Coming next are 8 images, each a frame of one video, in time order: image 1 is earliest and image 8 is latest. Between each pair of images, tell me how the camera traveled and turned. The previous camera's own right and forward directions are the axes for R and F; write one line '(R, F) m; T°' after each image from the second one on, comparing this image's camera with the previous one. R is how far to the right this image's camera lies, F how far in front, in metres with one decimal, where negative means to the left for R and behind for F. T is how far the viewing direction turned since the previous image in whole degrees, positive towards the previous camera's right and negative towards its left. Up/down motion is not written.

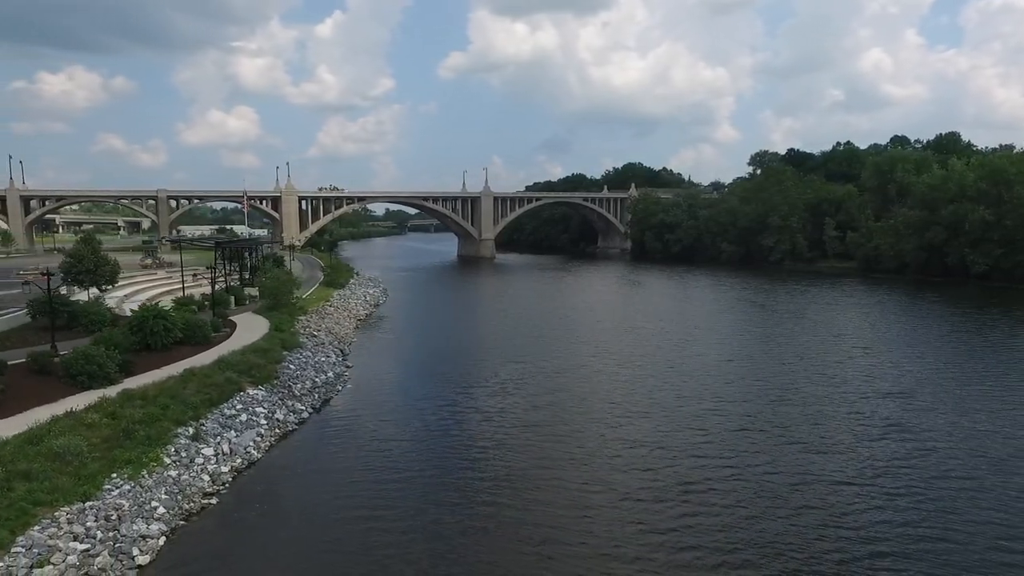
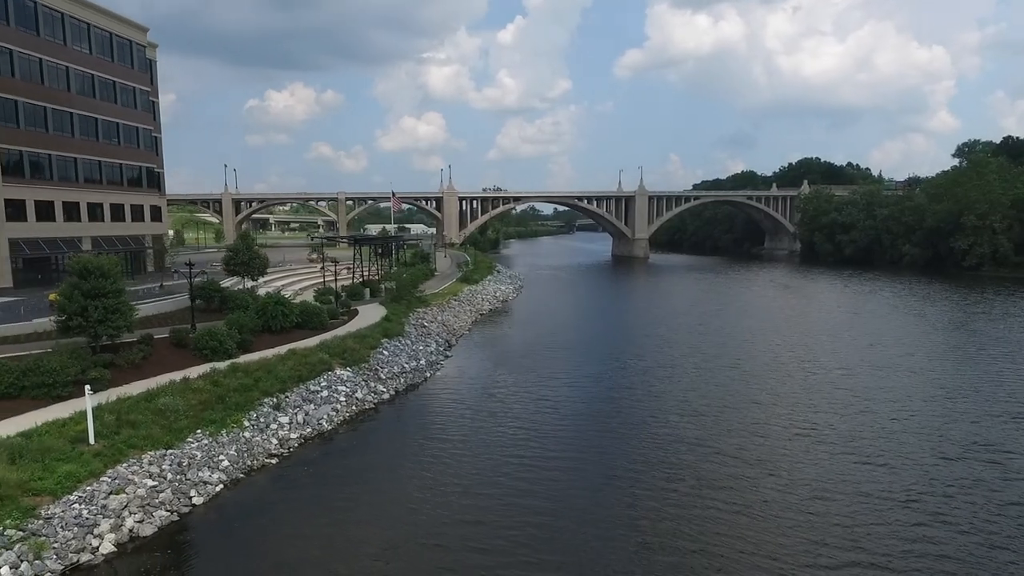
(+3.7, -0.4) m; -15°
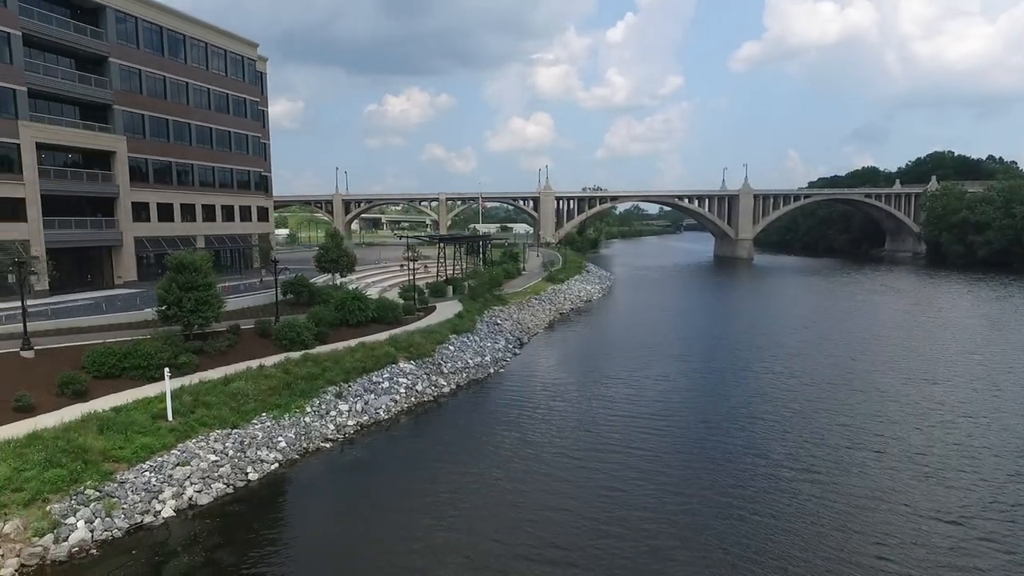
(+1.8, -0.2) m; -9°
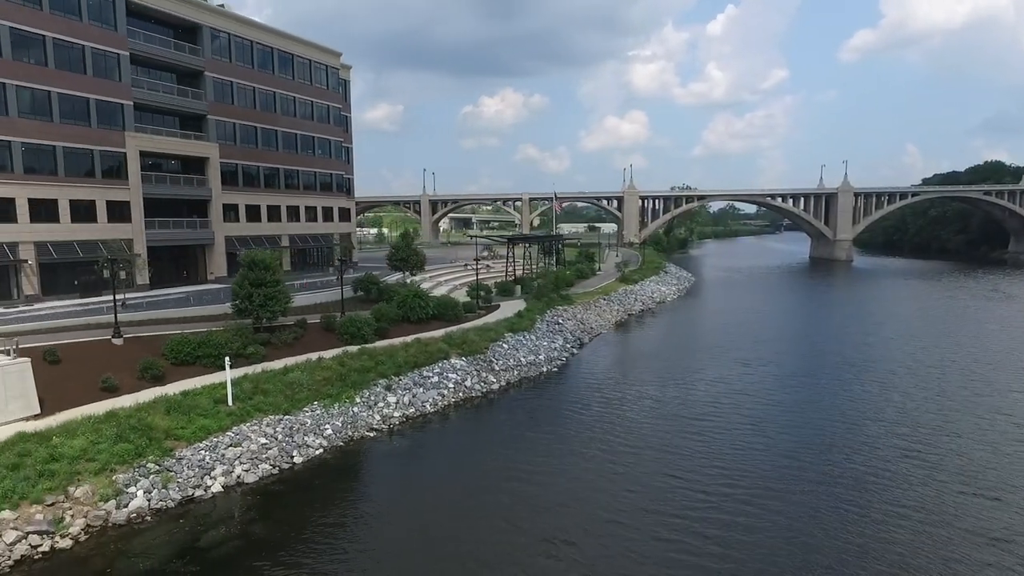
(+1.6, -0.3) m; -8°
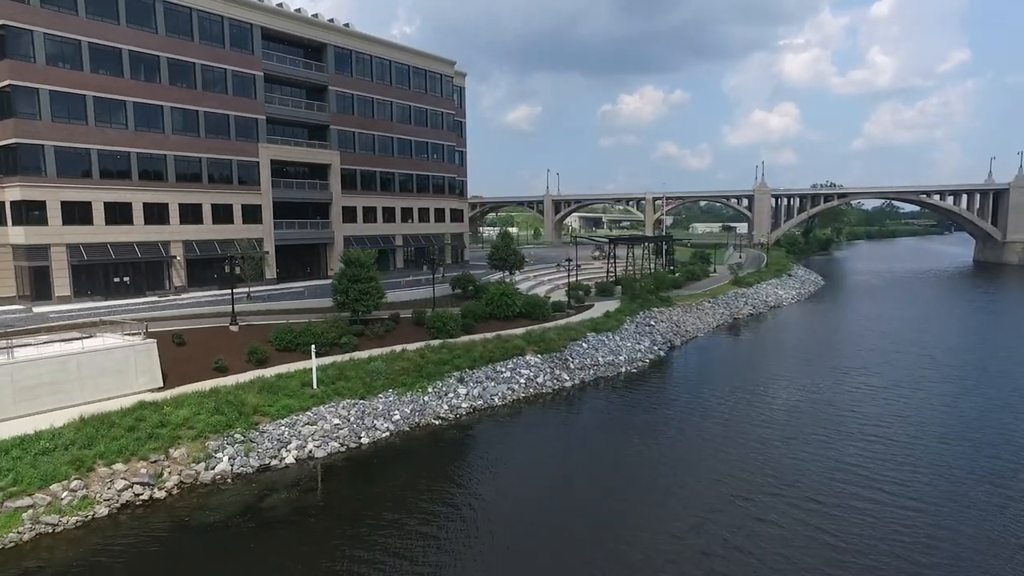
(+2.4, -0.6) m; -12°
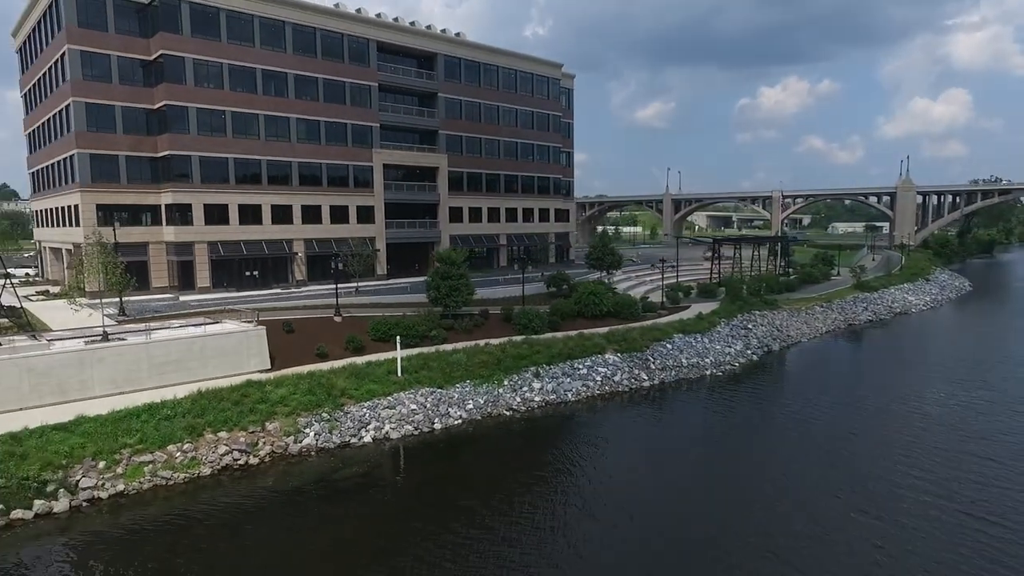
(+1.9, -0.7) m; -11°
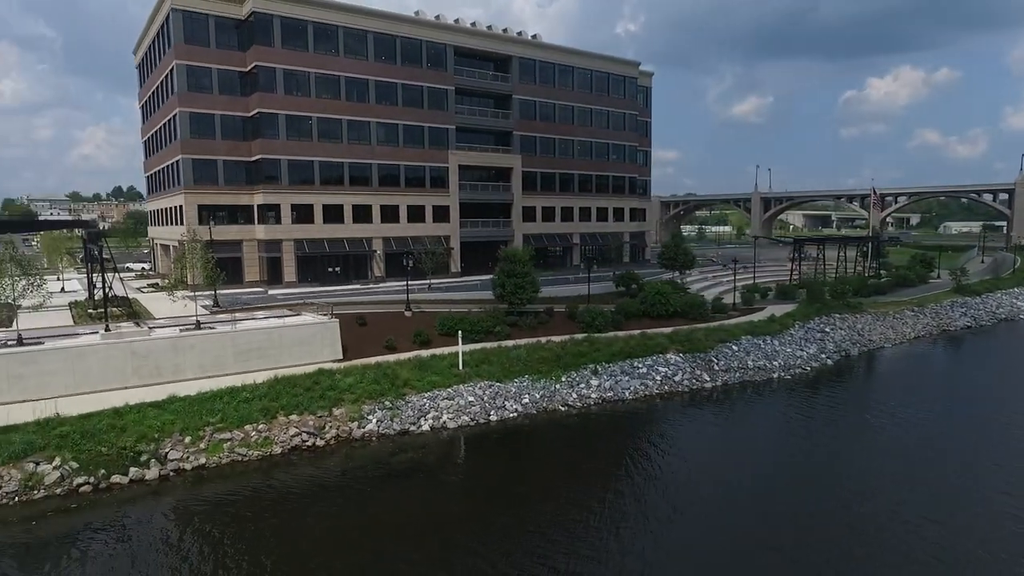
(+1.0, -0.5) m; -8°
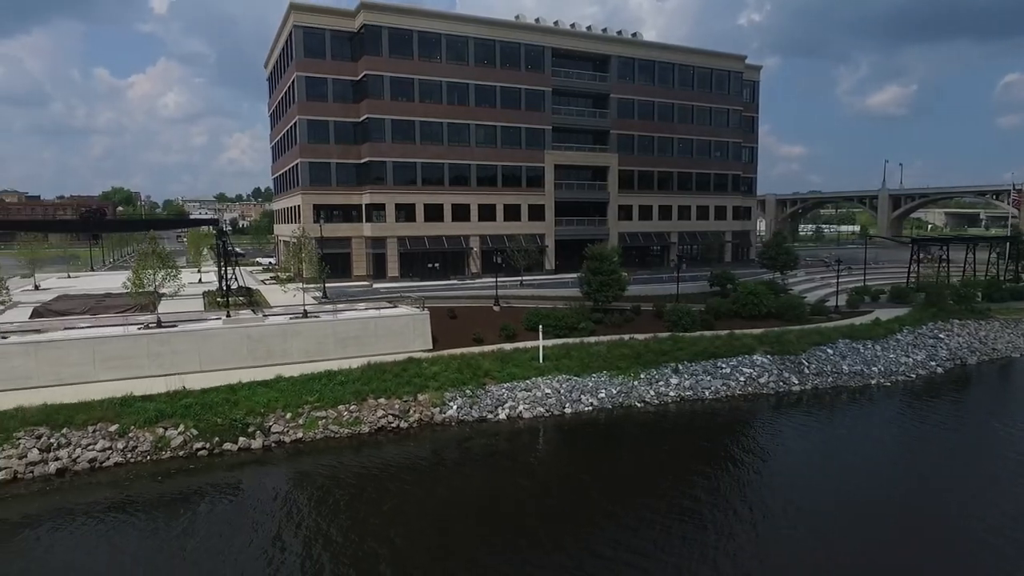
(+1.2, -0.7) m; -10°
